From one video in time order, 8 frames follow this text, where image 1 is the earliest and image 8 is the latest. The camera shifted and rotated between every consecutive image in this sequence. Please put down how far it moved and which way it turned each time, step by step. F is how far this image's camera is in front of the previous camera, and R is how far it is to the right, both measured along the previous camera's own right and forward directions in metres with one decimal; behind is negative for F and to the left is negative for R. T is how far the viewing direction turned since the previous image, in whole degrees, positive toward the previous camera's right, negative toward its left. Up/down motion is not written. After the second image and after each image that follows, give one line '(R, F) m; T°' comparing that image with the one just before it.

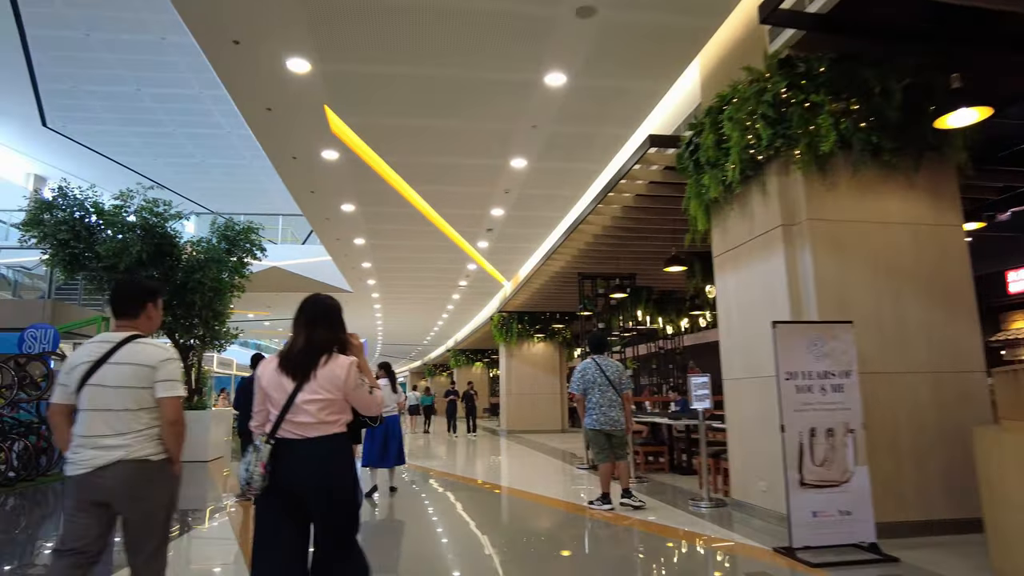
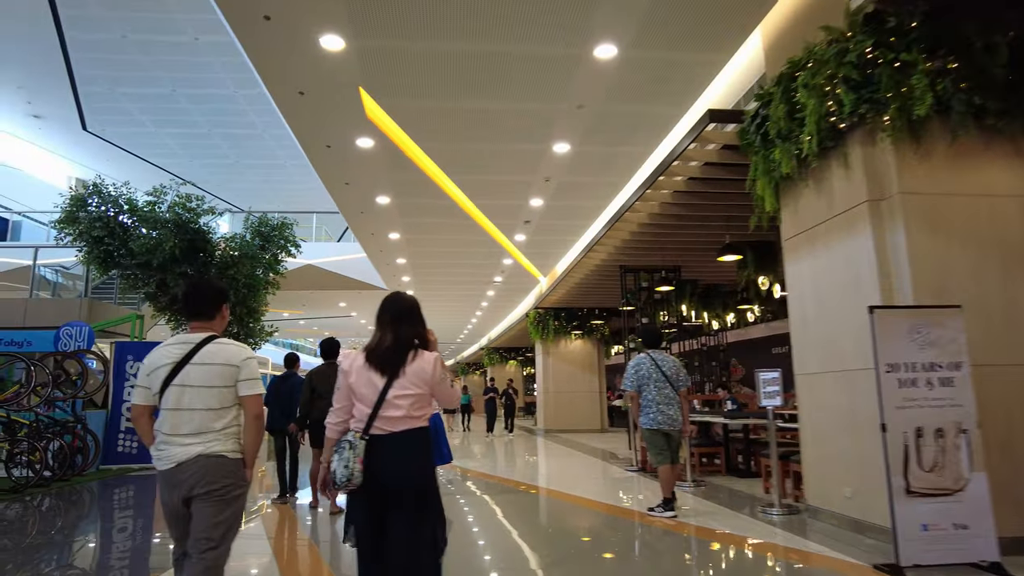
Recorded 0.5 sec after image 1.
(-0.1, +0.3) m; -3°
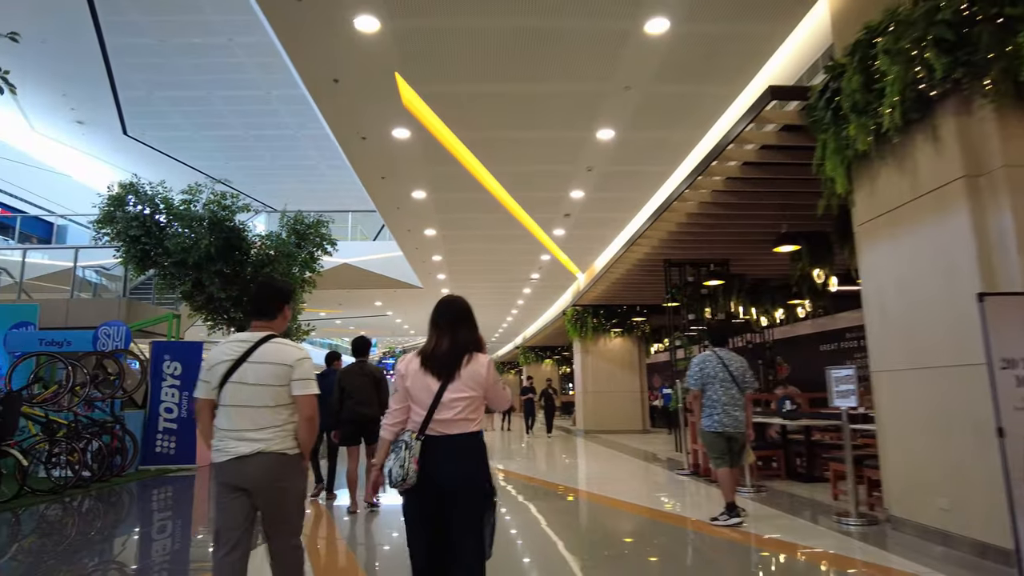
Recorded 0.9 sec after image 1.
(-0.1, +0.3) m; -3°
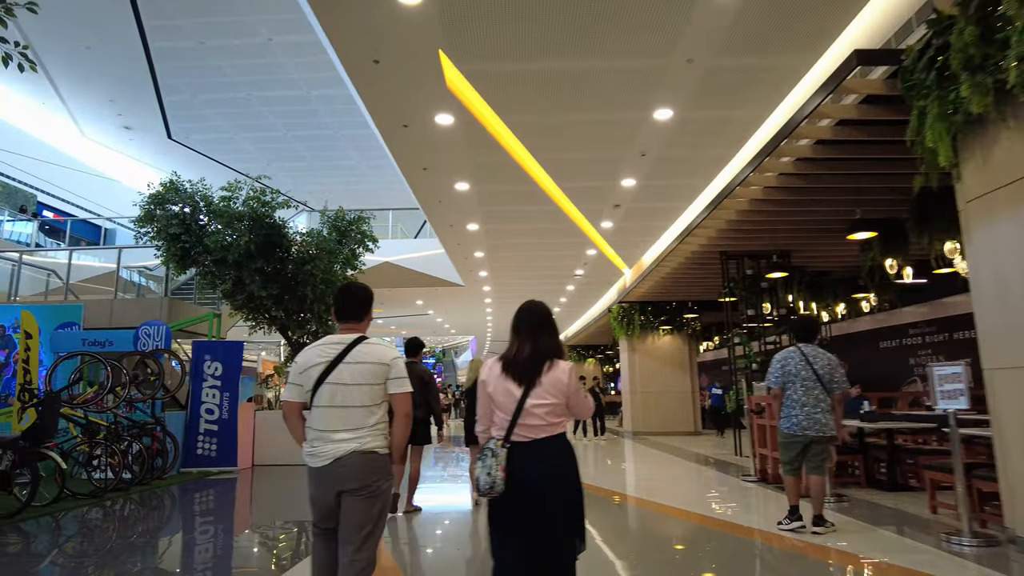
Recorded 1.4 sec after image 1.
(-0.1, +0.4) m; -3°
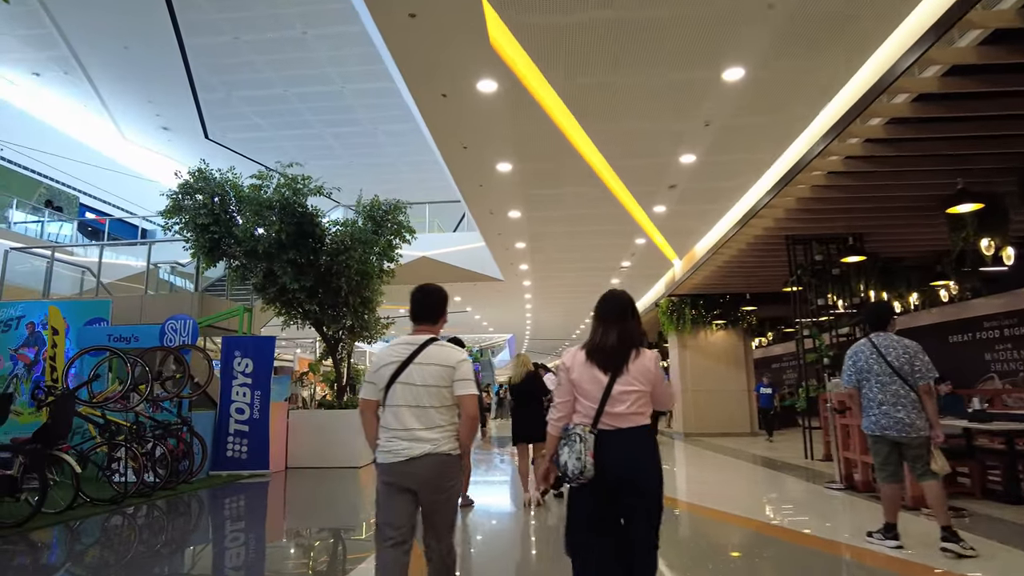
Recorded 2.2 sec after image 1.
(-0.1, +0.6) m; -3°
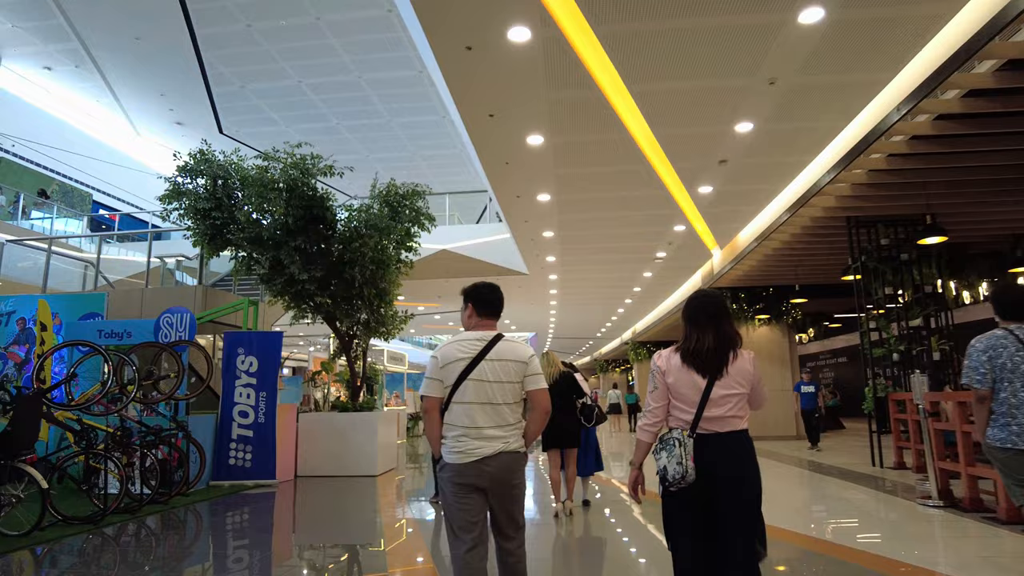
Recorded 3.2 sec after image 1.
(-0.1, +0.8) m; -2°
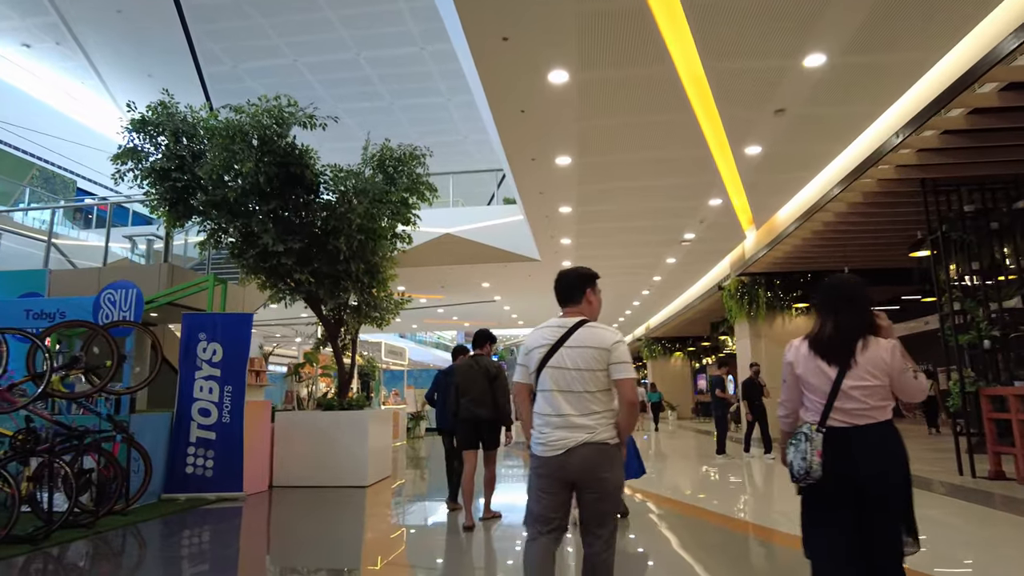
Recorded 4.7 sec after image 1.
(-0.1, +1.2) m; 0°
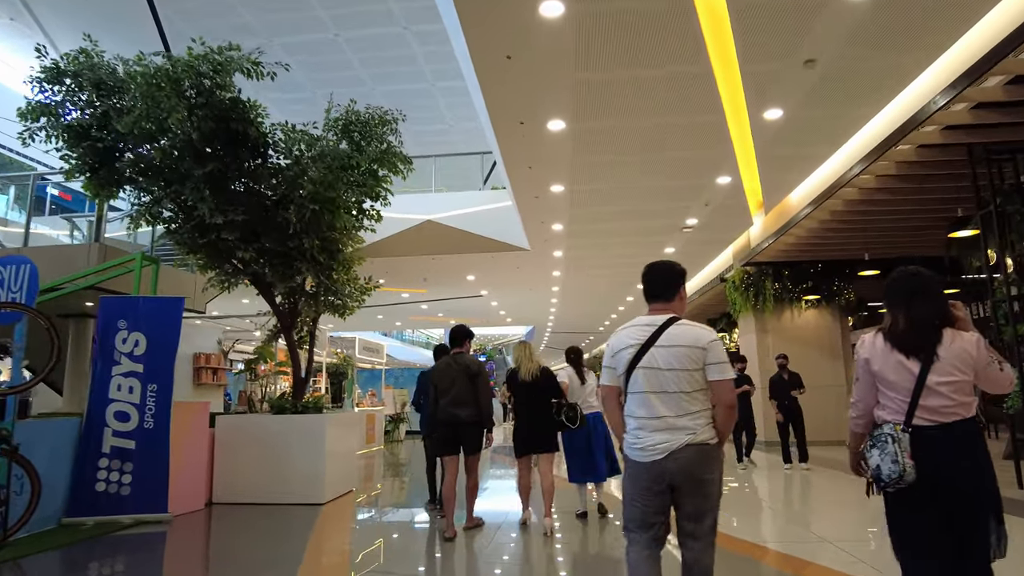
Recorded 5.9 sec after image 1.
(0.0, +0.9) m; +1°
